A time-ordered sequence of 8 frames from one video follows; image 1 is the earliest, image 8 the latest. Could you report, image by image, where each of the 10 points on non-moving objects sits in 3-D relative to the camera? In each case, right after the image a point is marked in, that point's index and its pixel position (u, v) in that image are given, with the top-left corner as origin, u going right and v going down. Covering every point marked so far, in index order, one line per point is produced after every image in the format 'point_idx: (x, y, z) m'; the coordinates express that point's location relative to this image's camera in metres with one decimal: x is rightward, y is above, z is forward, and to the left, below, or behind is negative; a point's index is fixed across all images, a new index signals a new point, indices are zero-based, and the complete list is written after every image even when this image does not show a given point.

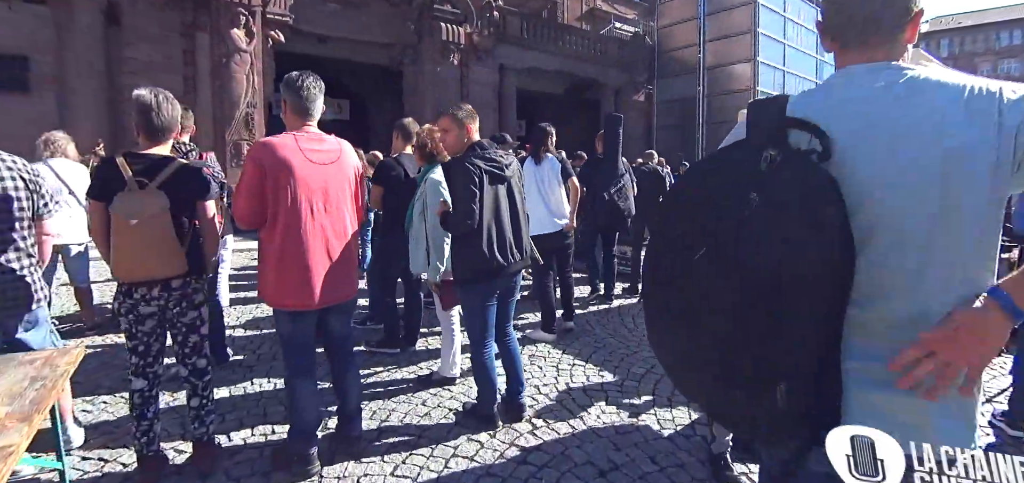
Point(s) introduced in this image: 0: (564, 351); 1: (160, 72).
0: (+0.5, -1.1, +5.1) m
1: (-7.2, +3.5, +10.7) m
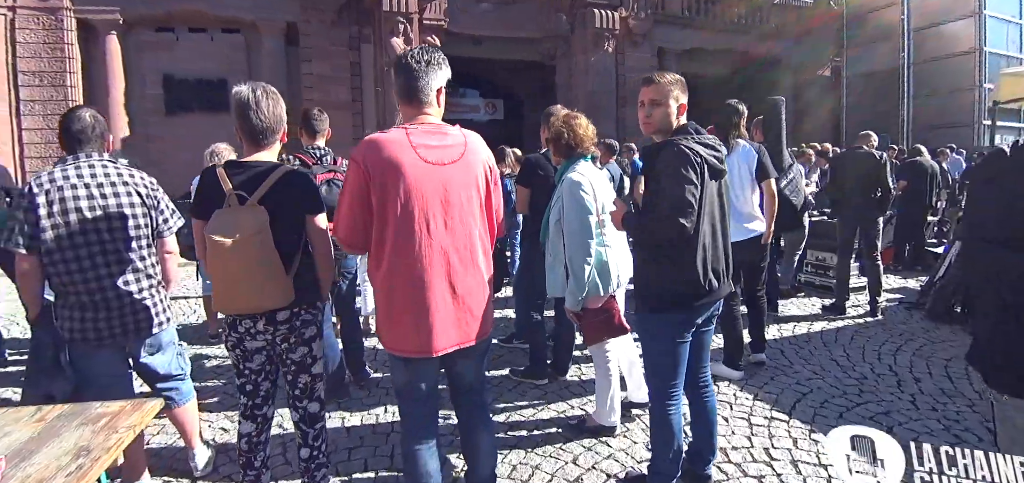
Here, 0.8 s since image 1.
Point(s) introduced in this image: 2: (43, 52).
0: (+1.8, -1.2, +3.9) m
1: (-4.0, +3.5, +11.5) m
2: (-9.0, +3.6, +9.8) m
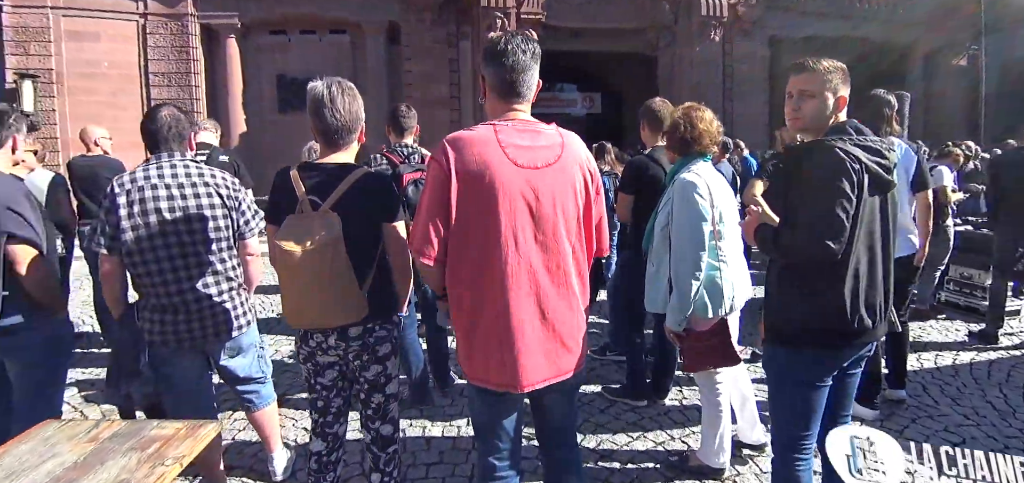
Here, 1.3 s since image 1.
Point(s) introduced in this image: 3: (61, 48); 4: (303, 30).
0: (+2.4, -1.3, +3.2) m
1: (-1.8, +3.6, +11.6) m
2: (-7.1, +3.9, +10.8) m
3: (-9.1, +3.9, +10.4) m
4: (-4.6, +4.6, +11.4) m
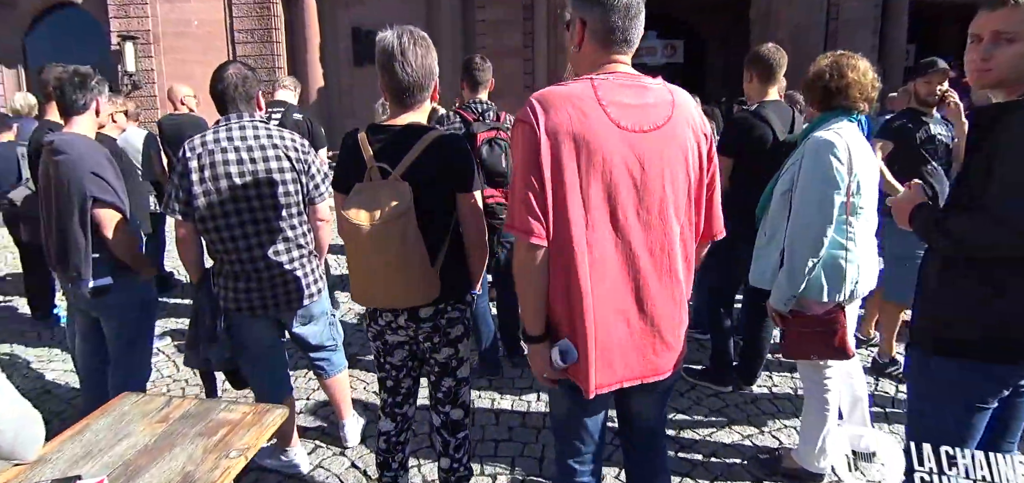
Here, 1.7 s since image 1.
0: (+2.9, -1.2, +2.8) m
1: (-0.2, +4.5, +11.2) m
2: (-5.5, +4.9, +11.1) m
3: (-7.5, +4.9, +10.9) m
4: (-2.9, +5.6, +11.2) m
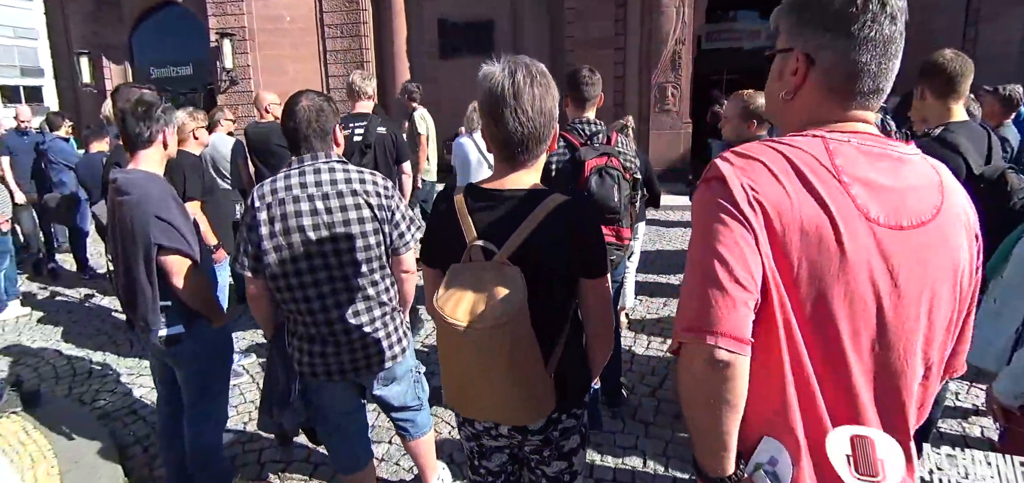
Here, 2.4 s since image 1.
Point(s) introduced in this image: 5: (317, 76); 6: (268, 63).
0: (+3.3, -1.5, +1.9) m
1: (+1.7, +4.5, +10.5) m
2: (-3.6, +5.1, +11.2) m
3: (-5.6, +5.1, +11.2) m
4: (-1.0, +5.7, +10.9) m
5: (-4.3, +3.7, +11.6) m
6: (-5.4, +3.9, +11.4) m
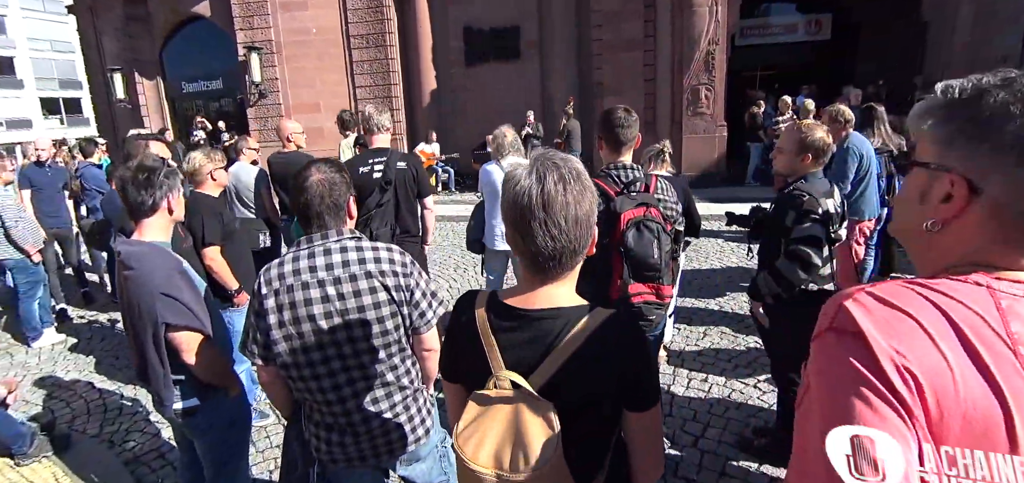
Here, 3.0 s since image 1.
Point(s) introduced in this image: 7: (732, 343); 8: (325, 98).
0: (+3.4, -1.7, +1.6) m
1: (+2.2, +4.4, +10.2) m
2: (-3.1, +4.8, +11.1) m
3: (-5.1, +4.9, +11.3) m
4: (-0.5, +5.5, +10.7) m
5: (-3.8, +3.5, +11.6) m
6: (-4.8, +3.7, +11.5) m
7: (+1.7, -0.8, +4.1) m
8: (-4.2, +3.2, +11.6) m
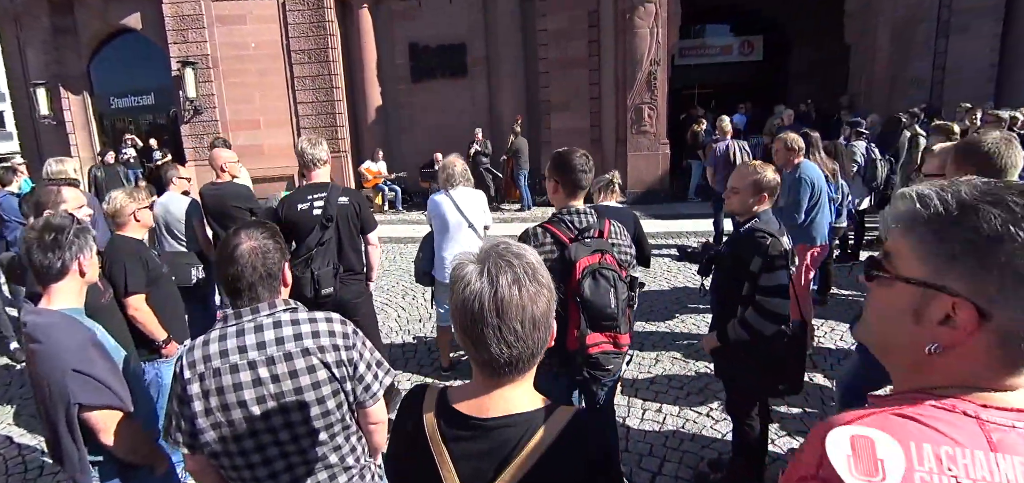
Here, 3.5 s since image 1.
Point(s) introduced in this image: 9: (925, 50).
0: (+3.3, -1.8, +1.8) m
1: (+1.1, +4.0, +10.3) m
2: (-4.2, +4.4, +10.8) m
3: (-6.2, +4.4, +10.8) m
4: (-1.6, +5.1, +10.6) m
5: (-4.9, +3.0, +11.2) m
6: (-5.9, +3.2, +11.0) m
7: (+1.4, -1.0, +4.2) m
8: (-5.3, +2.7, +11.1) m
9: (+7.9, +3.6, +9.9) m
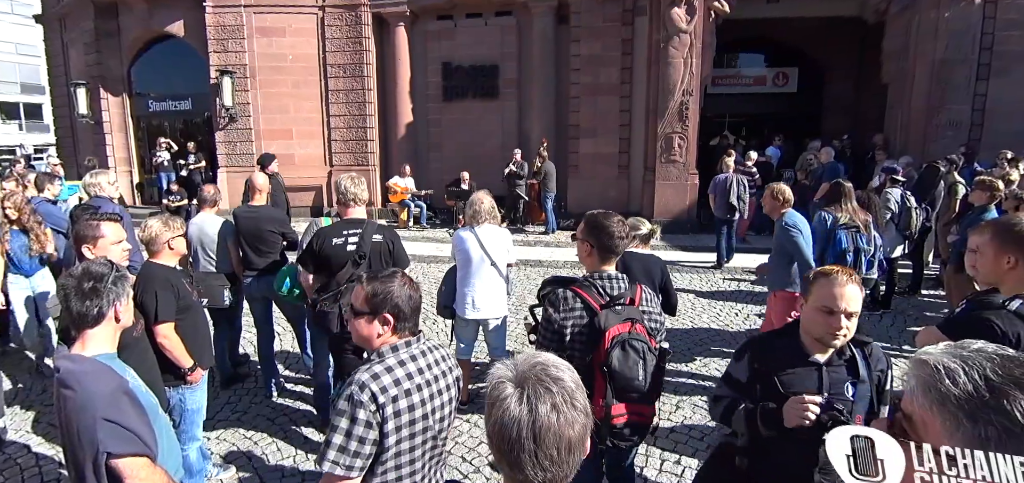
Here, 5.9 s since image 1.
0: (+3.3, -2.2, +1.6) m
1: (+1.8, +3.5, +10.4) m
2: (-3.5, +4.1, +11.0) m
3: (-5.5, +4.2, +11.1) m
4: (-0.9, +4.7, +10.8) m
5: (-4.3, +2.8, +11.4) m
6: (-5.3, +3.0, +11.3) m
7: (+1.5, -1.4, +4.1) m
8: (-4.7, +2.5, +11.4) m
9: (+8.4, +2.8, +9.6) m
